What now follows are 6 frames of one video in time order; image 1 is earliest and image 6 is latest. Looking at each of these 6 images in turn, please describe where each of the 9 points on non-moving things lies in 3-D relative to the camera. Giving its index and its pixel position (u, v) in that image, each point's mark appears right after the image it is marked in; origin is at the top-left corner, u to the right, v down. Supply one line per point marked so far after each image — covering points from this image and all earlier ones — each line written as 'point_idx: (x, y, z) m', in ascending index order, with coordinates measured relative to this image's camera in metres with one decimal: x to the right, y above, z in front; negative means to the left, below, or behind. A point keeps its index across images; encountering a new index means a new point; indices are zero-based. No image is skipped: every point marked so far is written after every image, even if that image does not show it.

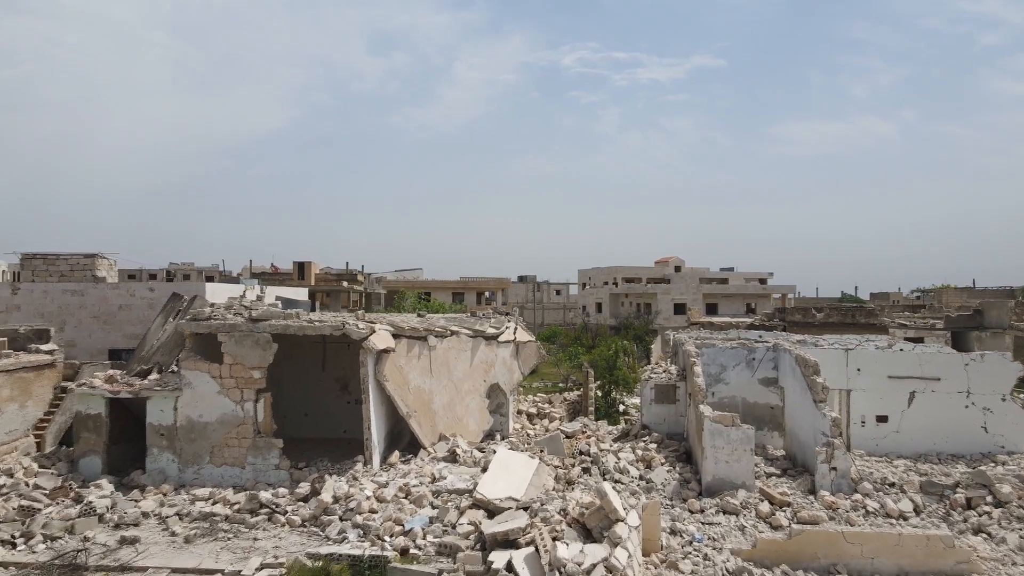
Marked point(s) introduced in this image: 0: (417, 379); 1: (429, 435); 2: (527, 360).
0: (-1.2, -1.2, +11.9) m
1: (-1.1, -1.9, +11.9) m
2: (+0.2, -1.2, +14.5) m
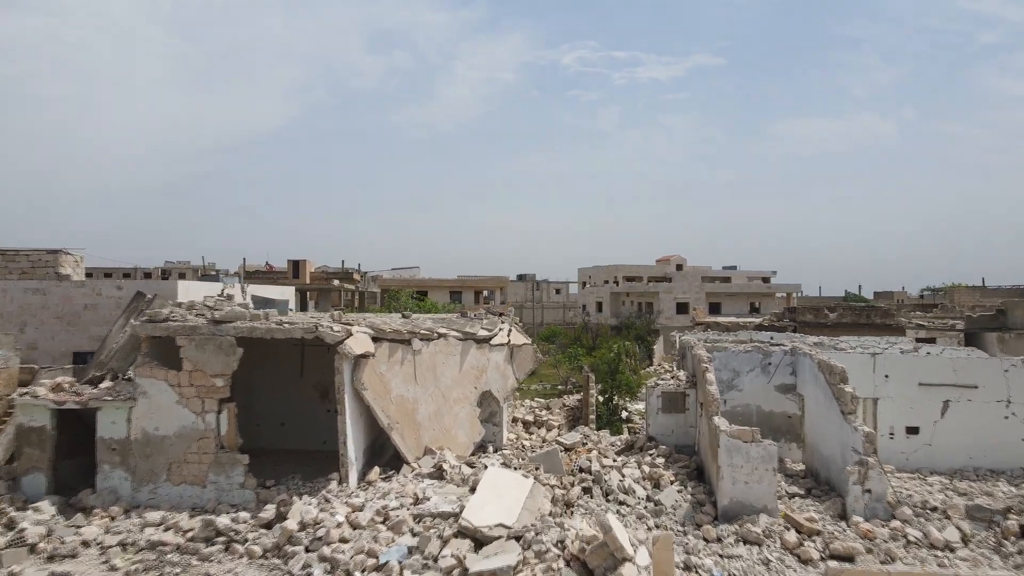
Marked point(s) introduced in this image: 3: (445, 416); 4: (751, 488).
0: (-1.3, -1.2, +10.7) m
1: (-1.2, -1.9, +10.7) m
2: (+0.2, -1.2, +13.4) m
3: (-0.8, -1.6, +11.4) m
4: (+2.3, -1.9, +8.8) m
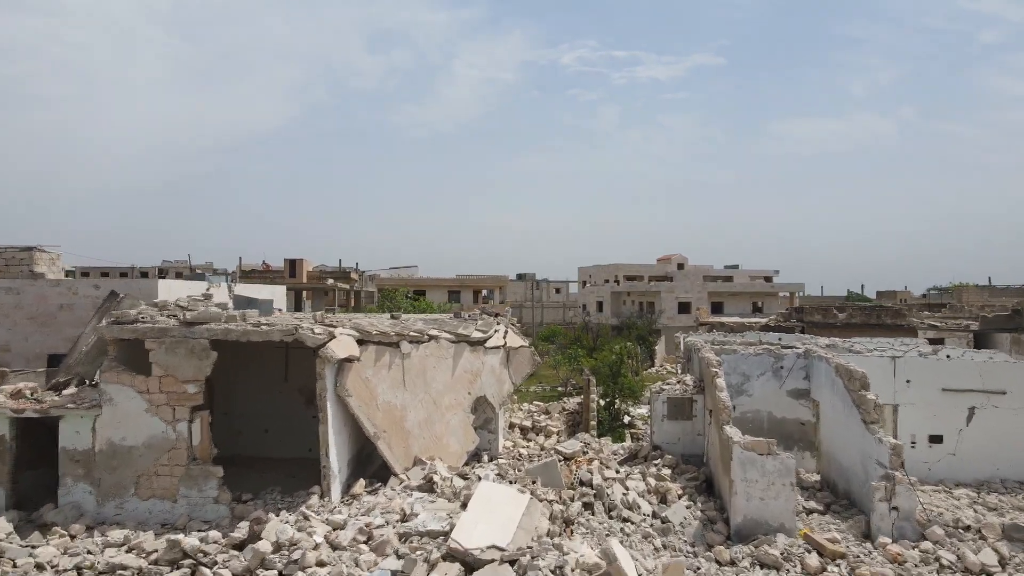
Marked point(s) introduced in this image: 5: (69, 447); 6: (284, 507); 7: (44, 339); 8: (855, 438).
0: (-1.4, -1.2, +10.0) m
1: (-1.2, -1.9, +10.0) m
2: (+0.1, -1.1, +12.6) m
3: (-0.9, -1.6, +10.7) m
4: (+2.3, -1.9, +8.0) m
5: (-4.5, -1.6, +9.2) m
6: (-2.3, -2.2, +9.1) m
7: (-7.4, -0.8, +14.4) m
8: (+3.5, -1.5, +9.3) m
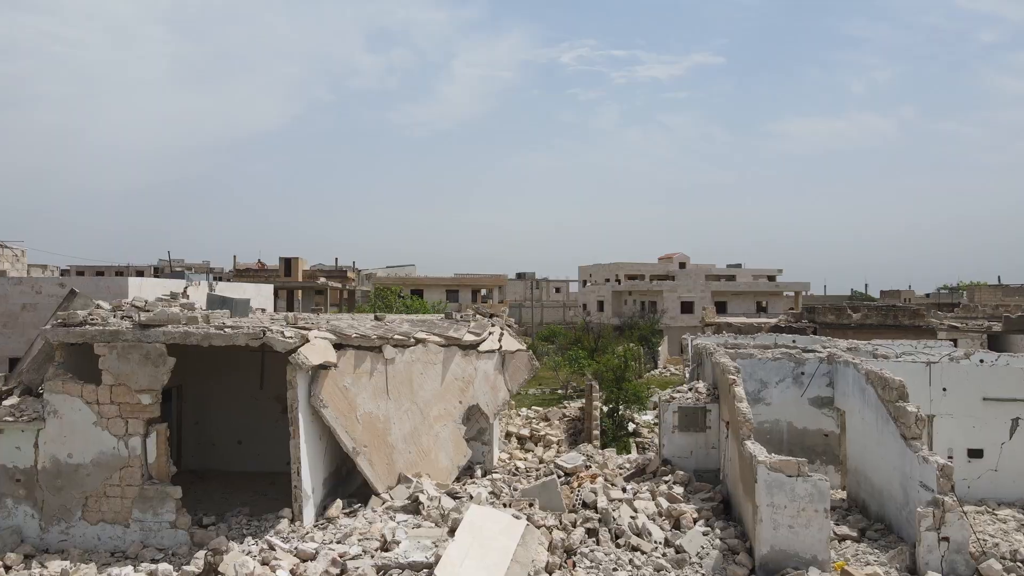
0: (-1.4, -1.2, +9.0) m
1: (-1.3, -1.9, +9.0) m
2: (+0.1, -1.1, +11.6) m
3: (-0.9, -1.6, +9.7) m
4: (+2.2, -1.9, +7.0) m
5: (-4.6, -1.6, +8.2) m
6: (-2.3, -2.2, +8.1) m
7: (-7.5, -0.8, +13.4) m
8: (+3.5, -1.5, +8.3) m
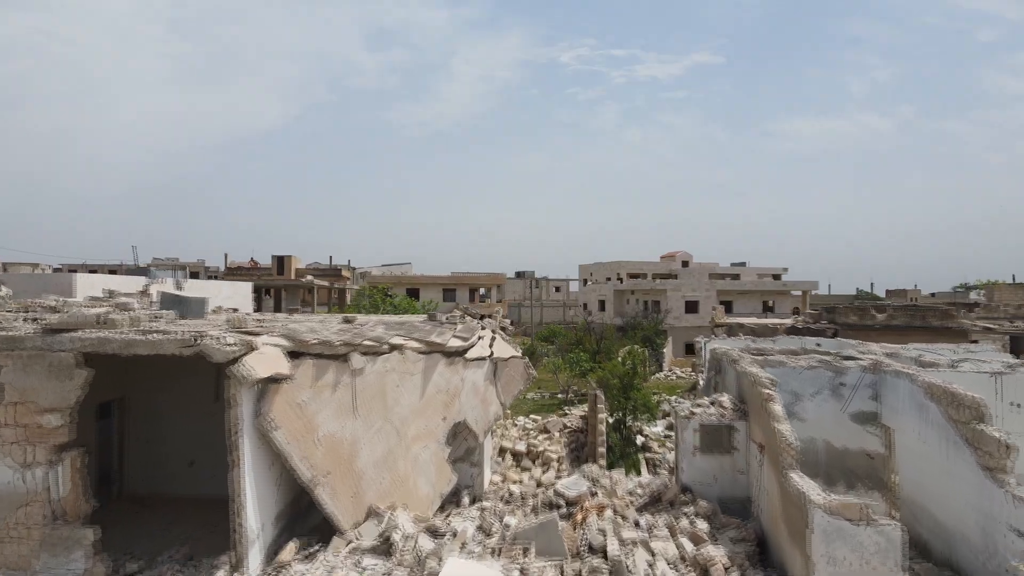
0: (-1.5, -1.1, +7.5) m
1: (-1.3, -1.8, +7.5) m
2: (0.0, -1.1, +10.1) m
3: (-1.0, -1.6, +8.1) m
4: (+2.1, -1.9, +5.5) m
5: (-4.6, -1.6, +6.7) m
6: (-2.4, -2.1, +6.6) m
7: (-7.6, -0.7, +11.9) m
8: (+3.4, -1.5, +6.8) m
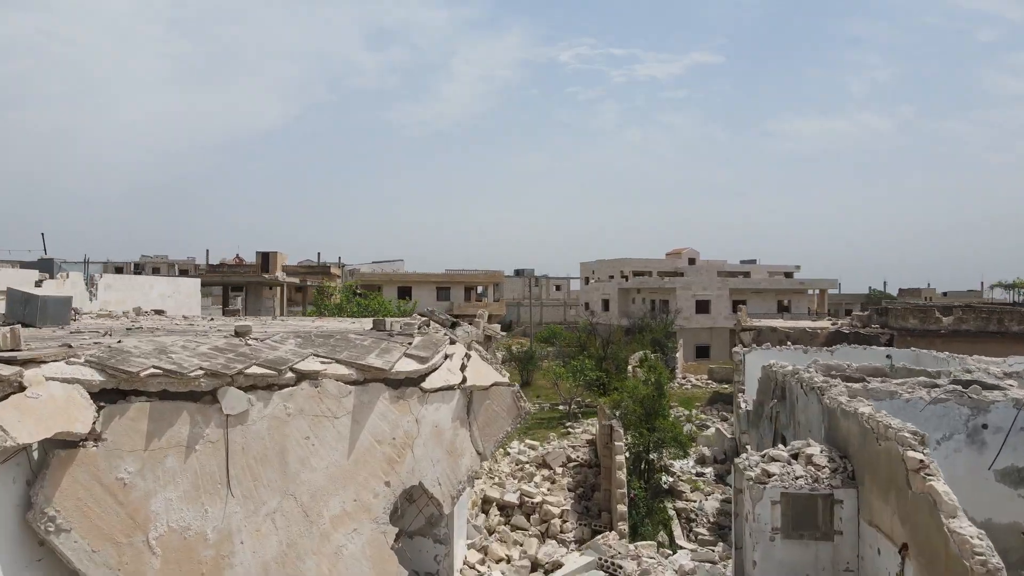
0: (-1.6, -1.1, +4.4) m
1: (-1.5, -1.8, +4.4) m
2: (-0.1, -1.1, +7.1) m
3: (-1.1, -1.5, +5.1) m
4: (+2.0, -1.9, +2.5) m
5: (-4.8, -1.5, +3.7) m
6: (-2.5, -2.1, +3.5) m
7: (-7.7, -0.7, +8.8) m
8: (+3.3, -1.5, +3.7) m
